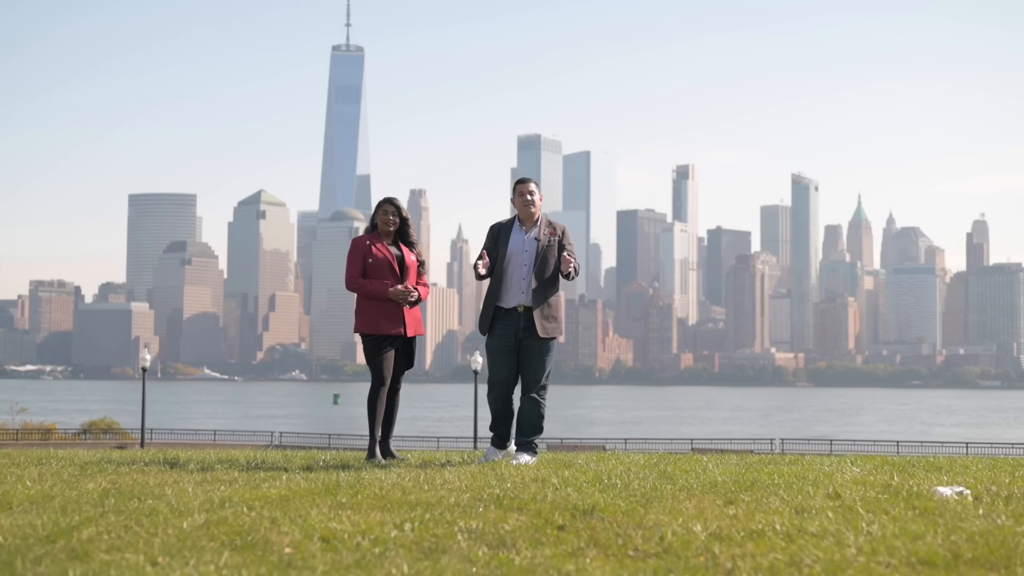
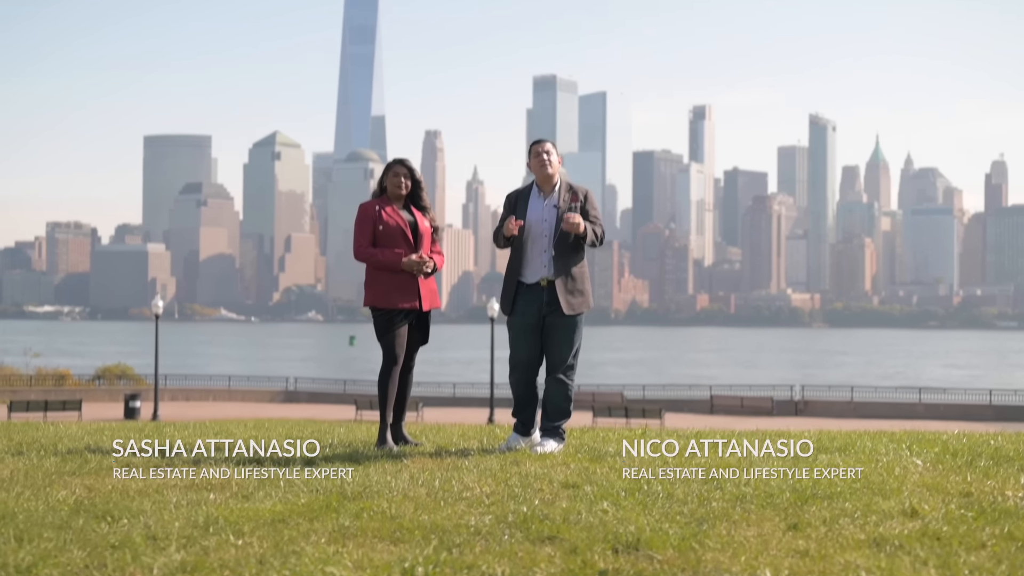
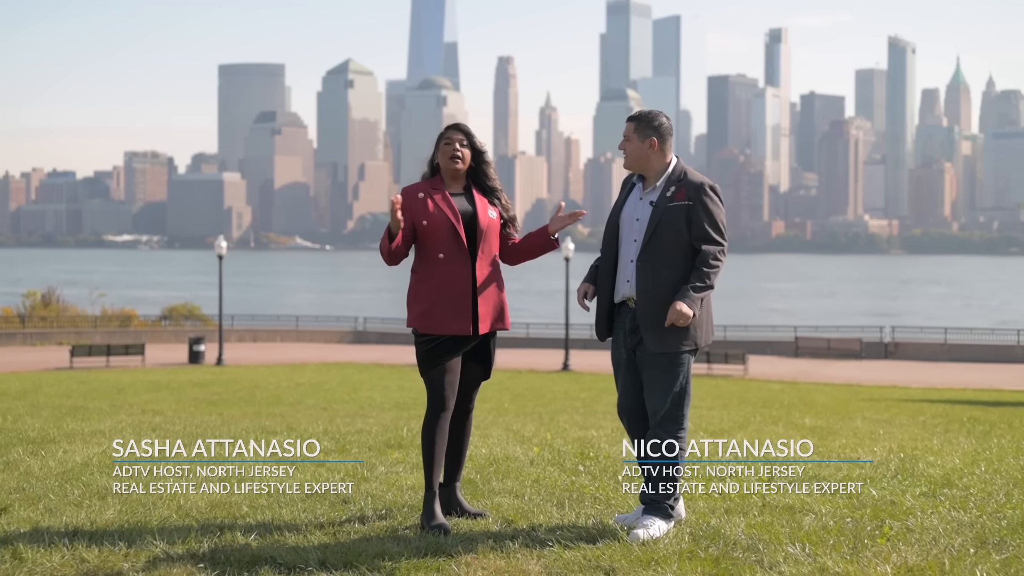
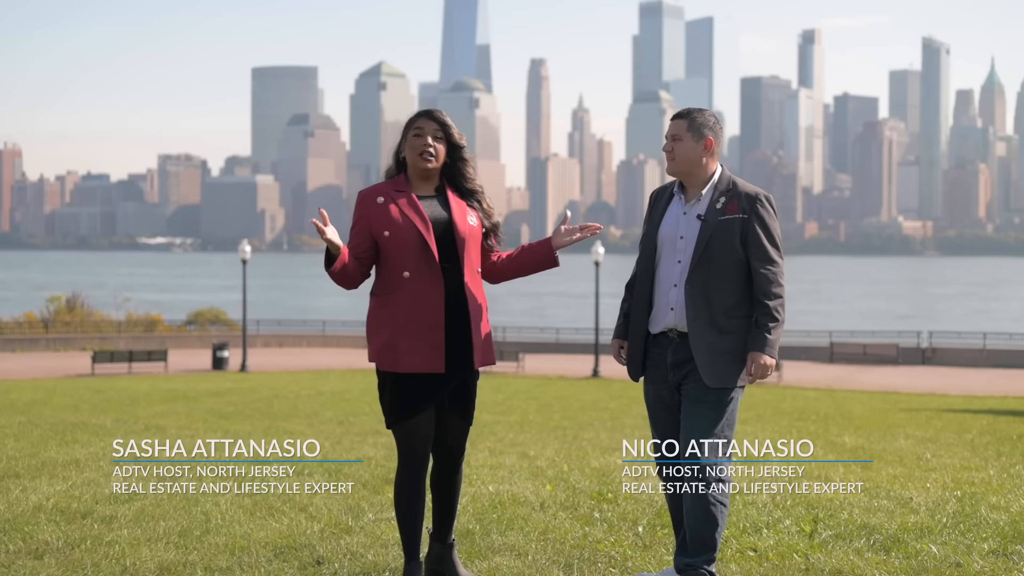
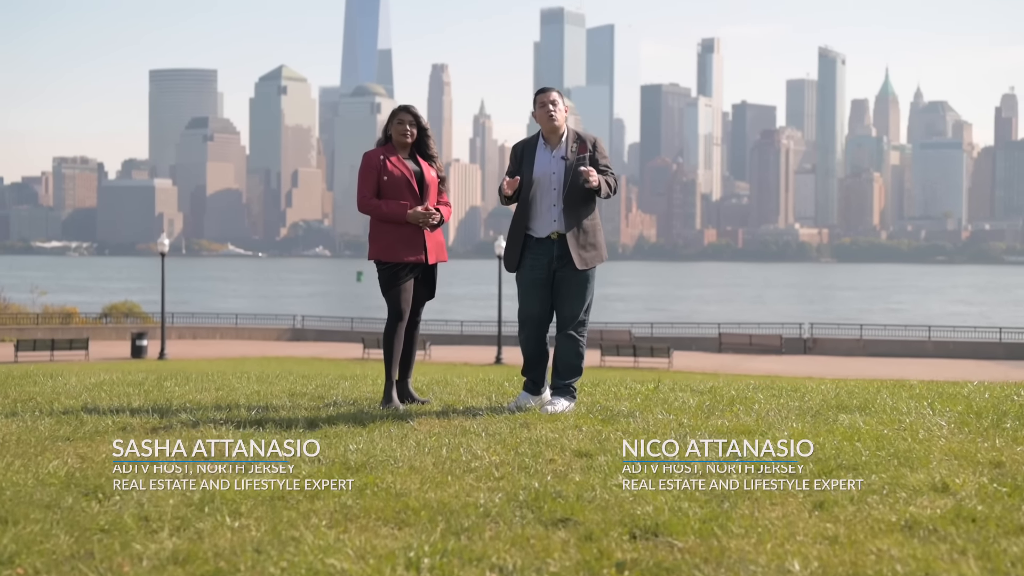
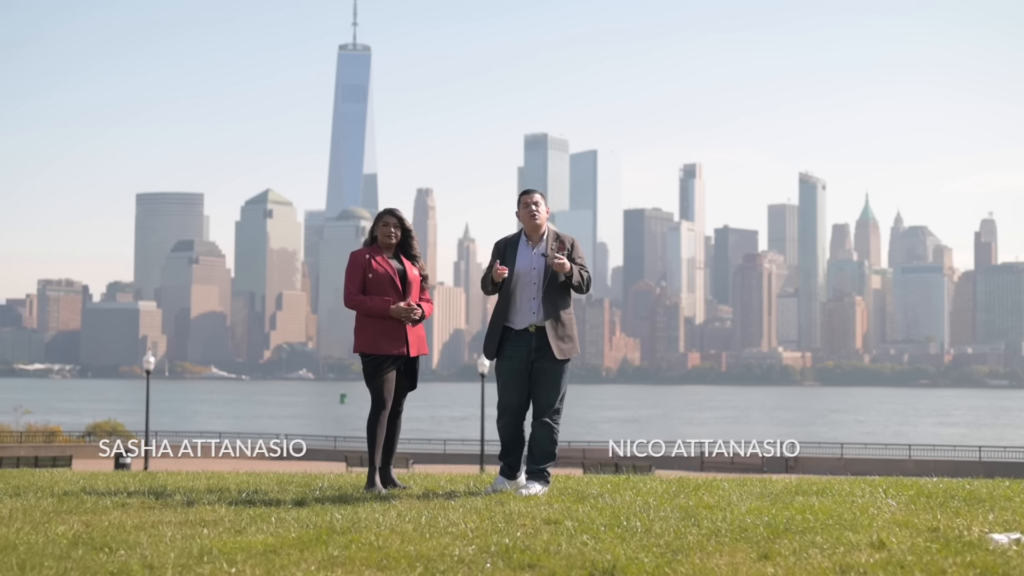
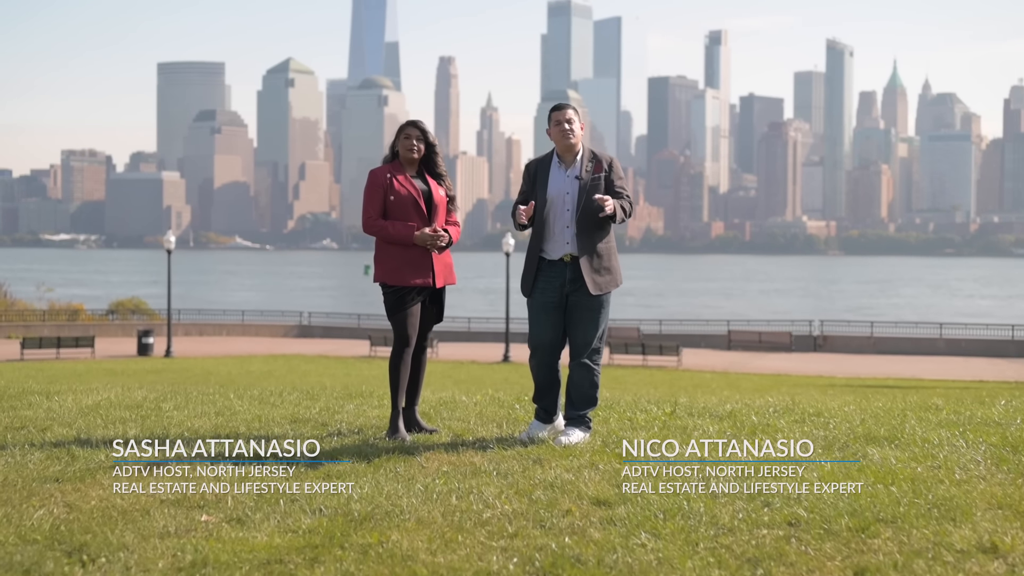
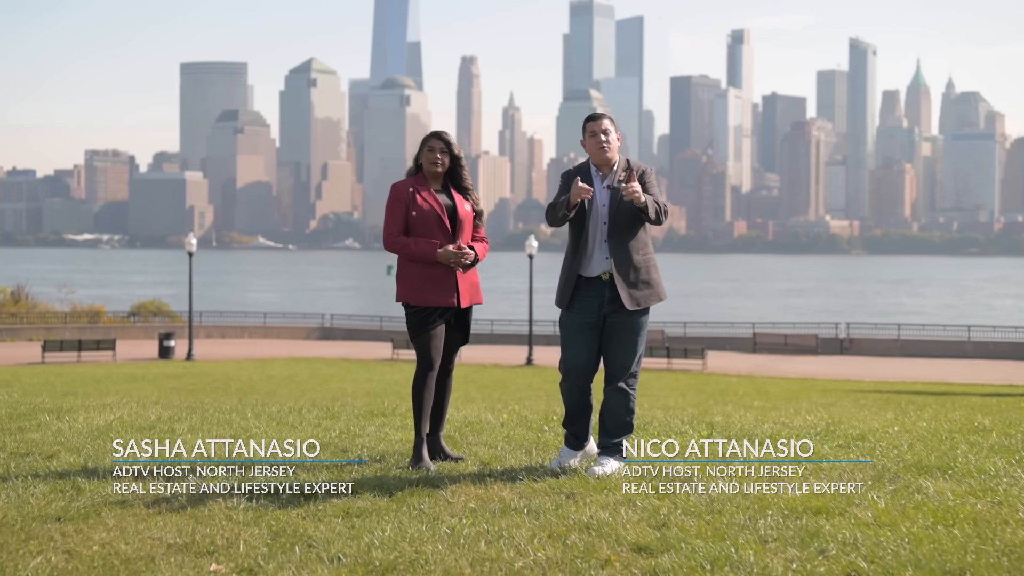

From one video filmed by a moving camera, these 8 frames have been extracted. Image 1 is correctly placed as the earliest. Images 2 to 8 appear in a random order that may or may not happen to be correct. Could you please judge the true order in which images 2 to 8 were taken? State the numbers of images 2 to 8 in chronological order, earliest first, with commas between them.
6, 2, 5, 7, 8, 3, 4
